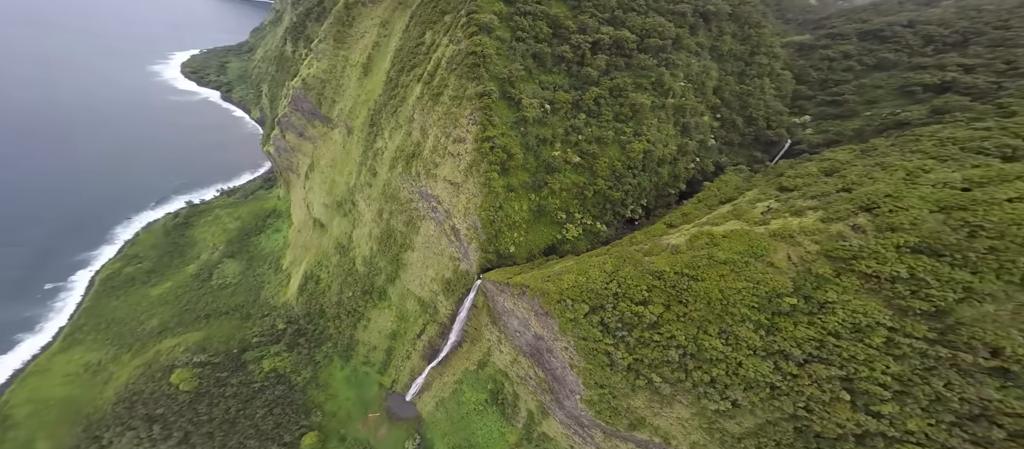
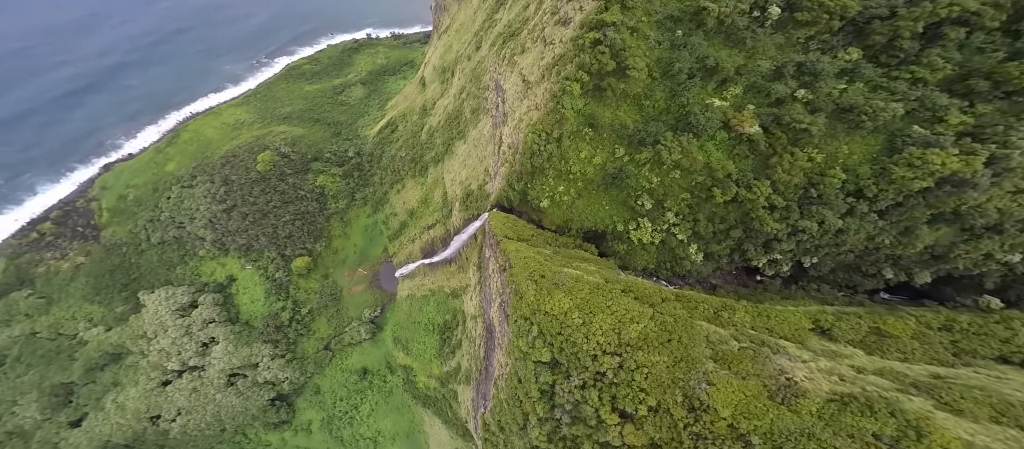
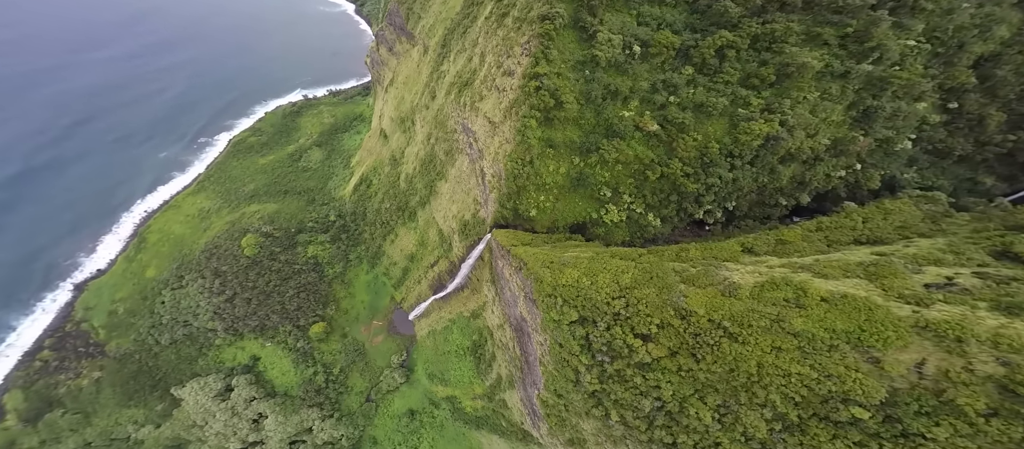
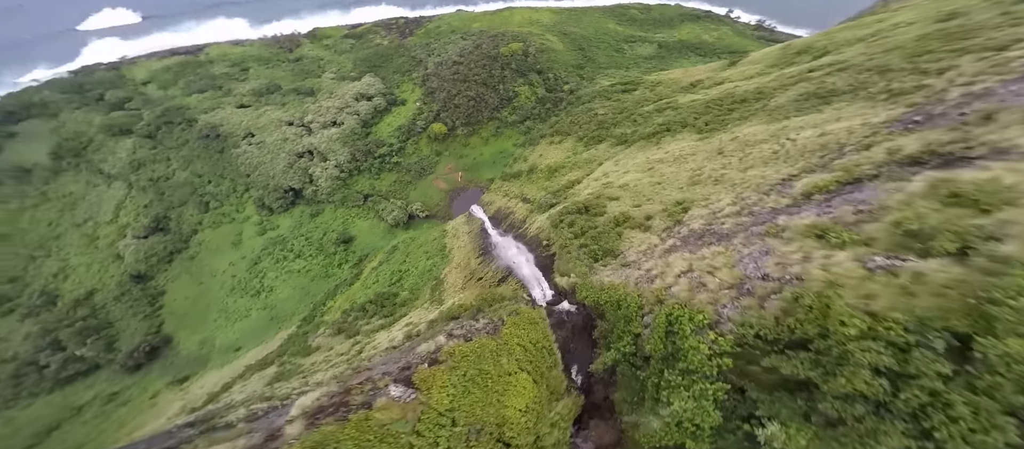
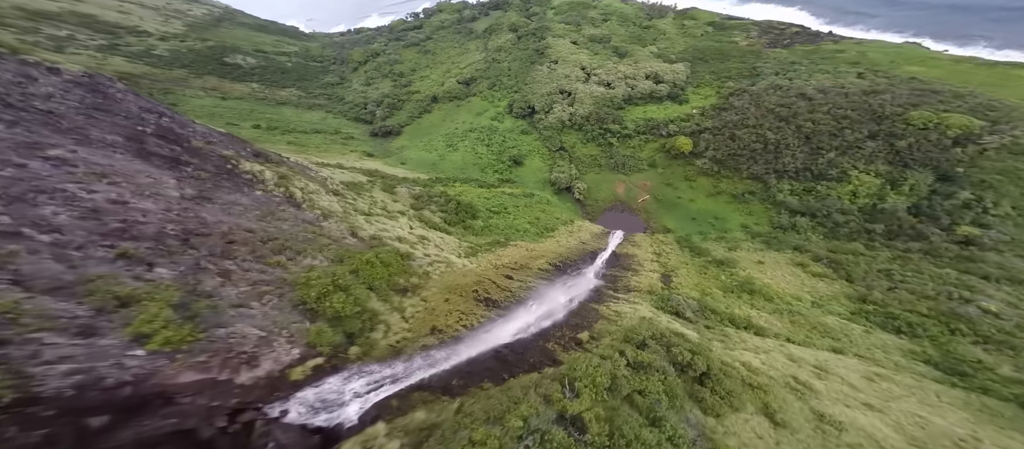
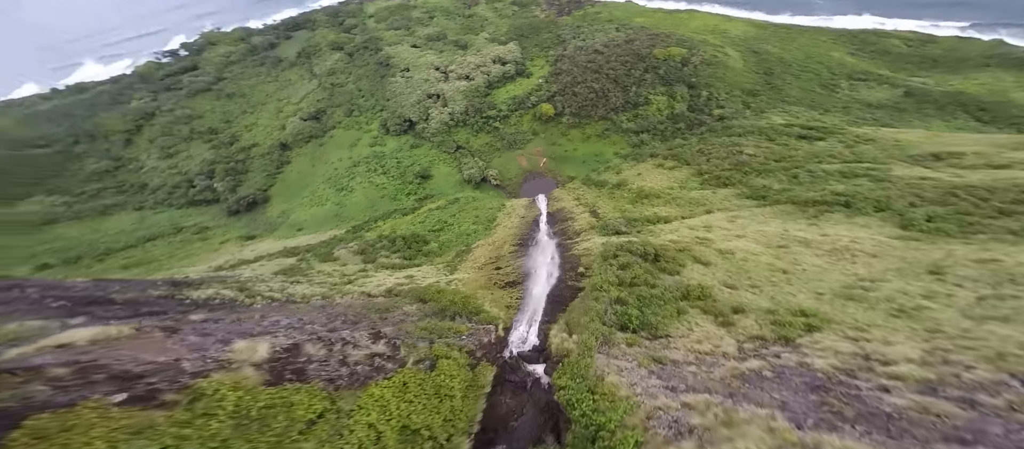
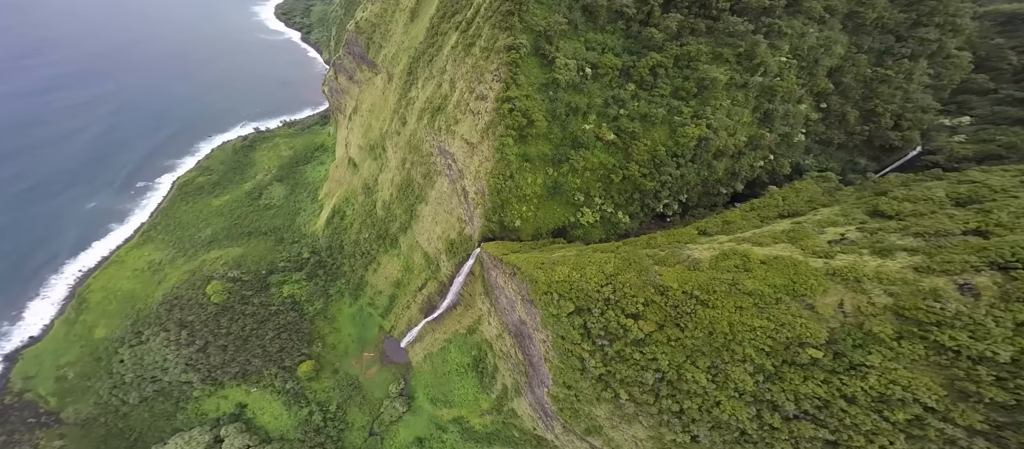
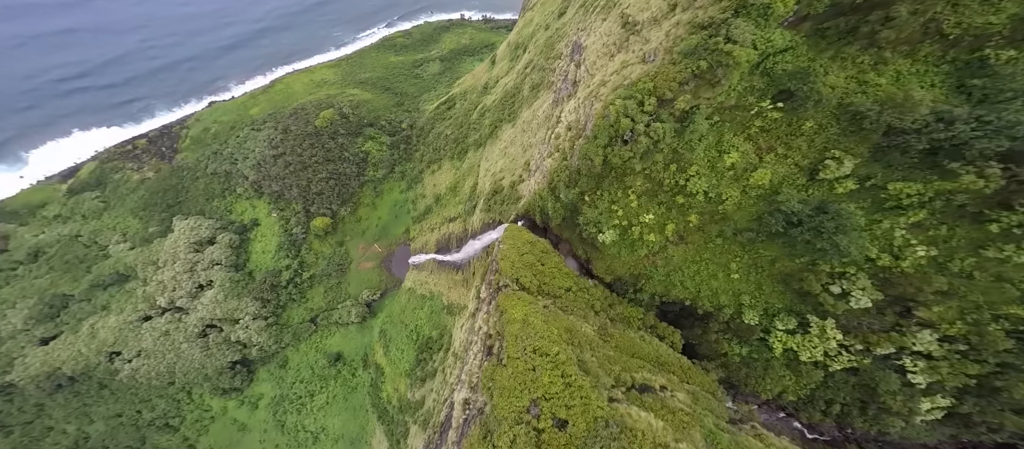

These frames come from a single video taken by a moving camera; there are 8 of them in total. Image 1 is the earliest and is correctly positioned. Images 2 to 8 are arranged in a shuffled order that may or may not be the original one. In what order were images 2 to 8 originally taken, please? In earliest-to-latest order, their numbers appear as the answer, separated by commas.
7, 3, 2, 8, 4, 6, 5
